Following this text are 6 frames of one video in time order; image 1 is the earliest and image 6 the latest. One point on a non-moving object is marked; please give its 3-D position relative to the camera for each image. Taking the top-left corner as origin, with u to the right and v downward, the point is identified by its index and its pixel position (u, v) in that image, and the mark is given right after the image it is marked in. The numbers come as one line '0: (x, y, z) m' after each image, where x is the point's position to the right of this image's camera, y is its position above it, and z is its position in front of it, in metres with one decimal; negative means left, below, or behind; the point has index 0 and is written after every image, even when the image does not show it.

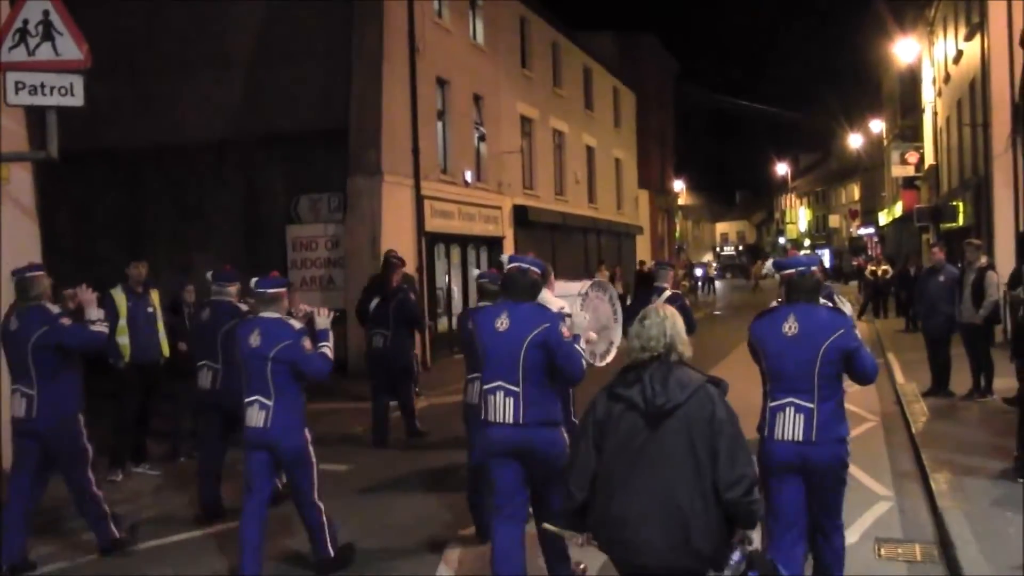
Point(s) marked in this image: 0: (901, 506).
0: (+3.2, -1.8, +10.0) m
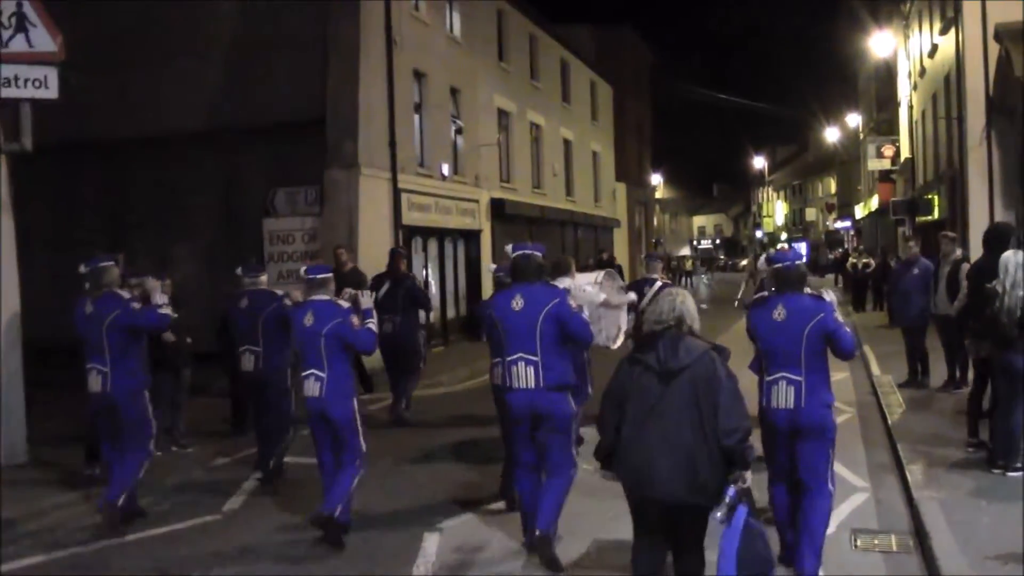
0: (+3.0, -1.7, +10.0) m
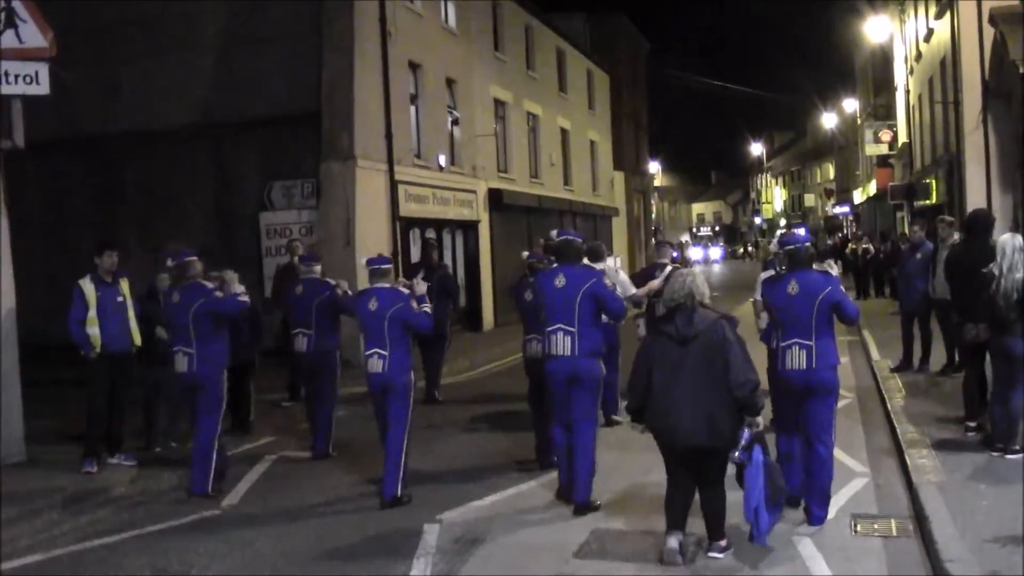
0: (+3.0, -1.6, +10.0) m
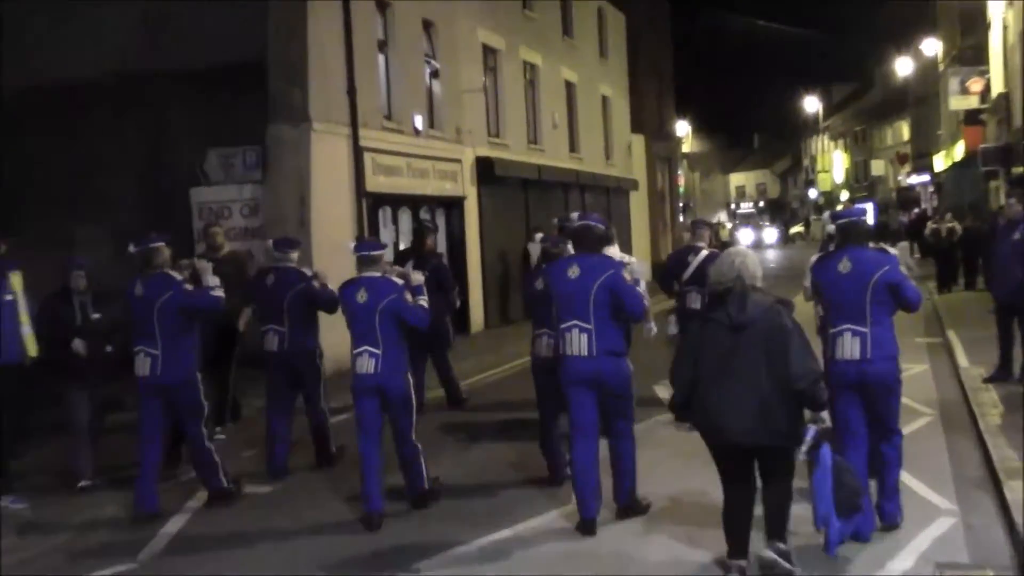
0: (+2.9, -1.5, +7.8) m
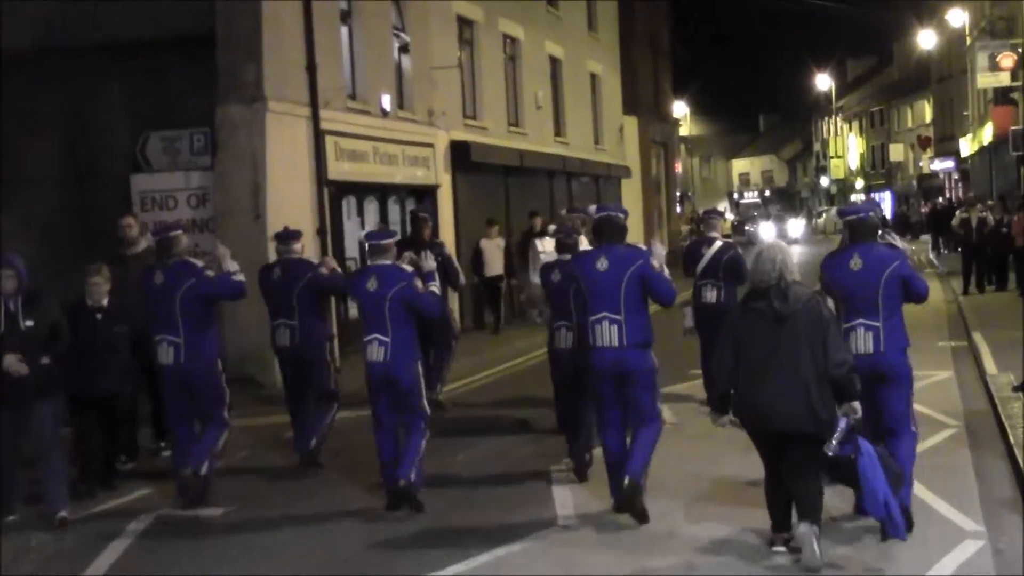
0: (+2.8, -1.5, +7.0) m
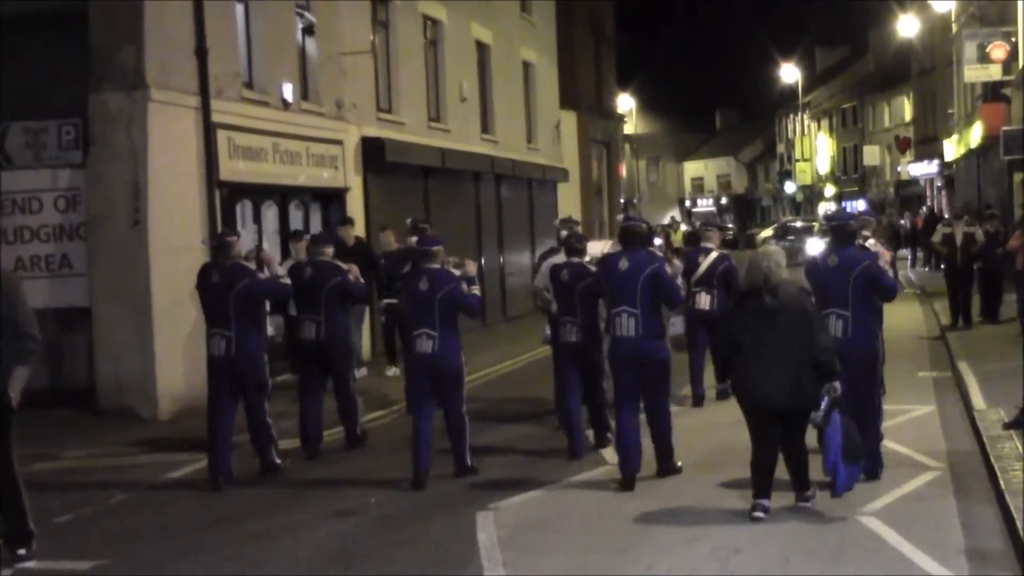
0: (+2.4, -1.6, +6.0) m
